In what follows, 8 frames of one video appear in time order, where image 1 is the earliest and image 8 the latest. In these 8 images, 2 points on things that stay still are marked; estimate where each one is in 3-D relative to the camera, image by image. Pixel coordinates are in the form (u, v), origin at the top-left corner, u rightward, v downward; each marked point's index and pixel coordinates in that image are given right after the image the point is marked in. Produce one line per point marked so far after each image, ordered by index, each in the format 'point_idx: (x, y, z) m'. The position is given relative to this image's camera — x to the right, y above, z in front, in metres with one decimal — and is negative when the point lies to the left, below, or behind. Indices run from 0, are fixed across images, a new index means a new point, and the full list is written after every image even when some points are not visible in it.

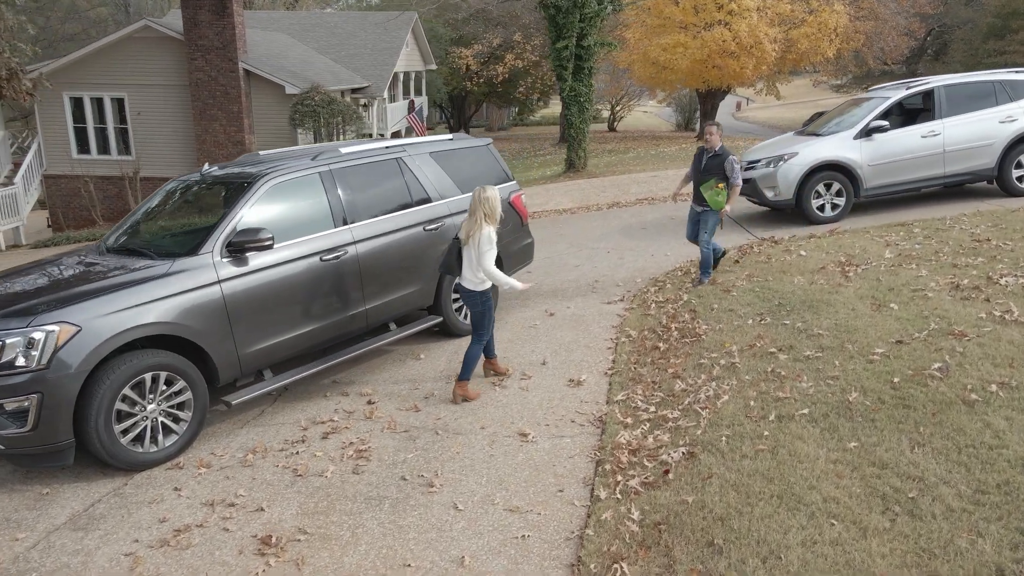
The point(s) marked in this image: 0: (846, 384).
0: (+2.2, -0.6, +4.9) m
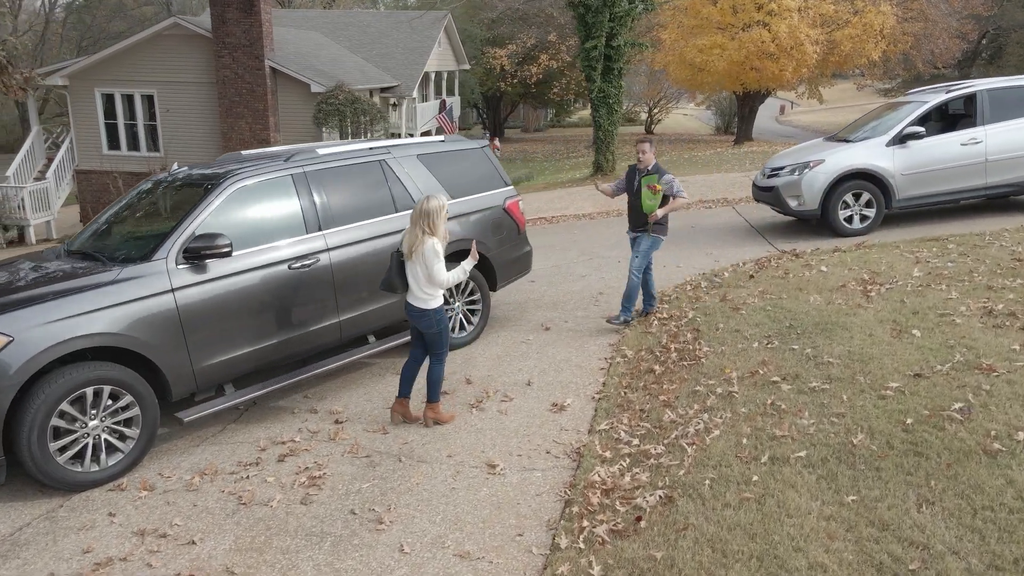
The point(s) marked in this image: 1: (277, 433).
0: (+2.0, -0.8, +4.4) m
1: (-1.7, -1.0, +5.3) m
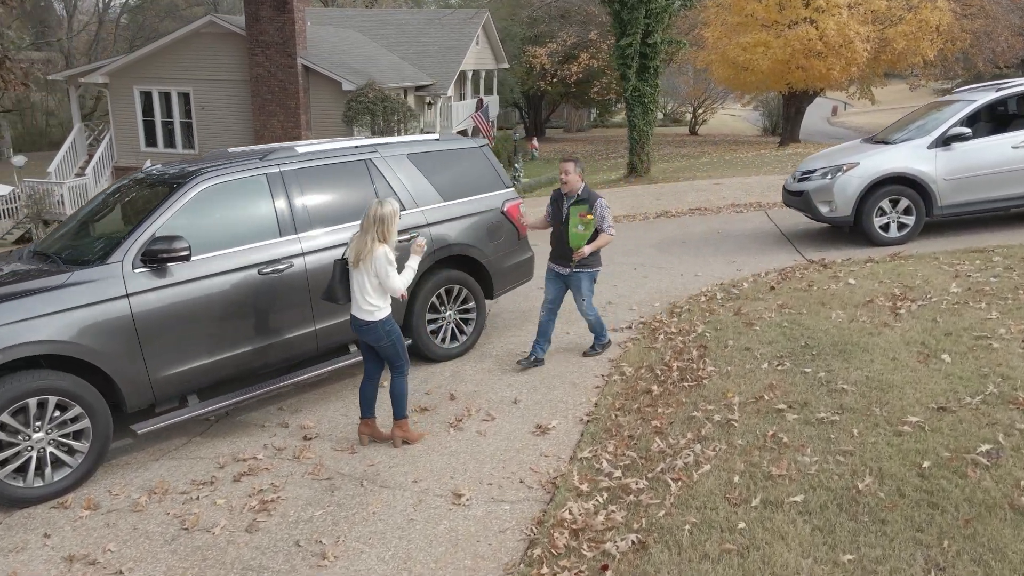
0: (+1.8, -0.9, +3.8) m
1: (-1.8, -1.1, +5.0) m
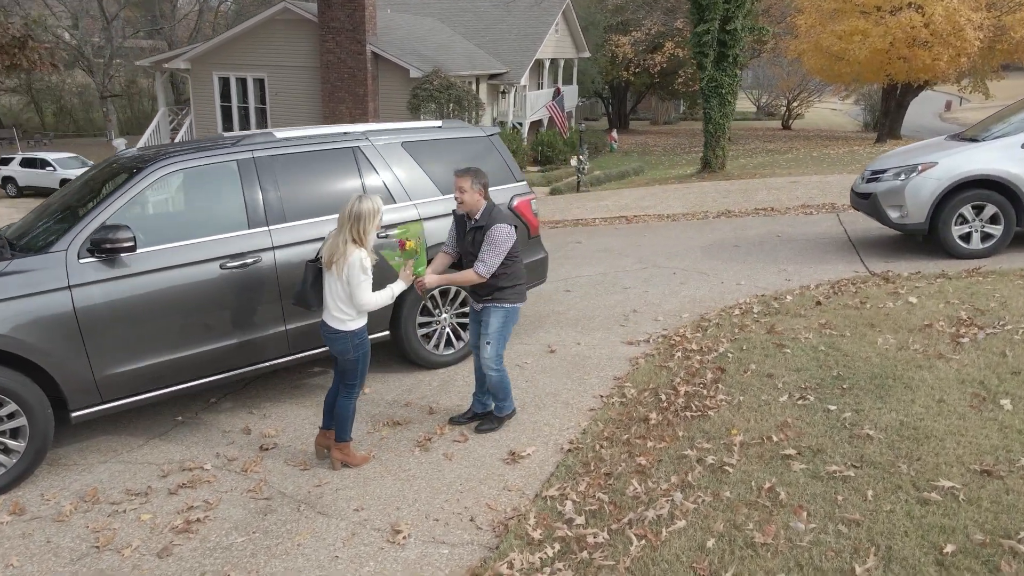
0: (+1.5, -1.0, +3.1) m
1: (-2.0, -1.0, +4.6) m
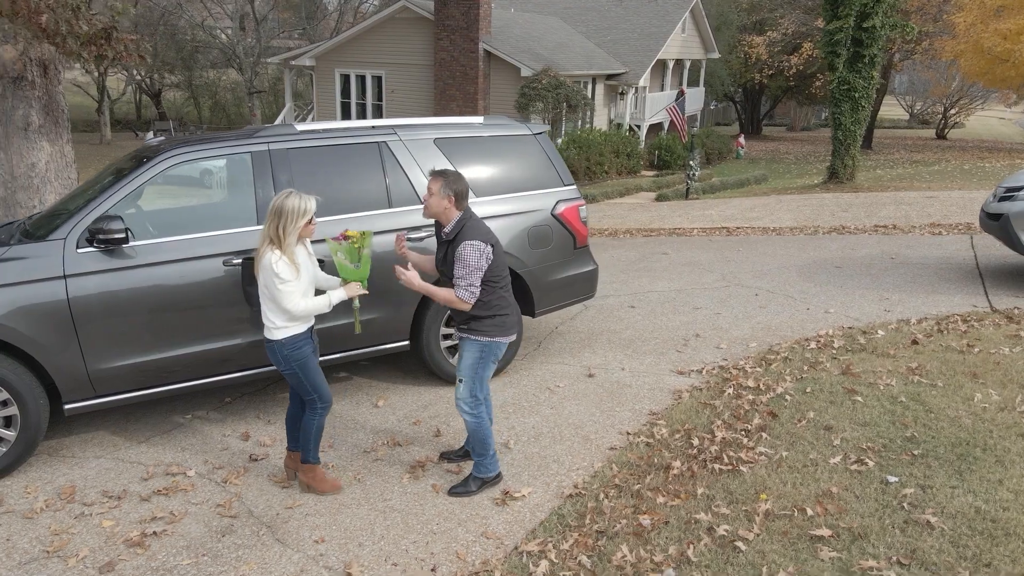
0: (+1.2, -1.2, +2.3) m
1: (-2.0, -1.0, +4.4) m
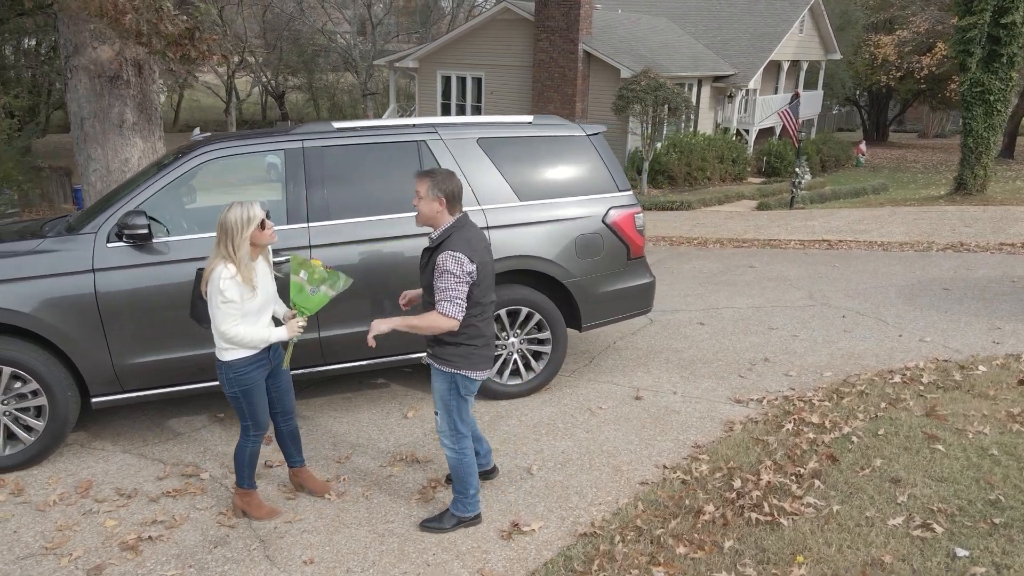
0: (+1.0, -1.3, +1.8) m
1: (-1.8, -1.0, +4.4) m
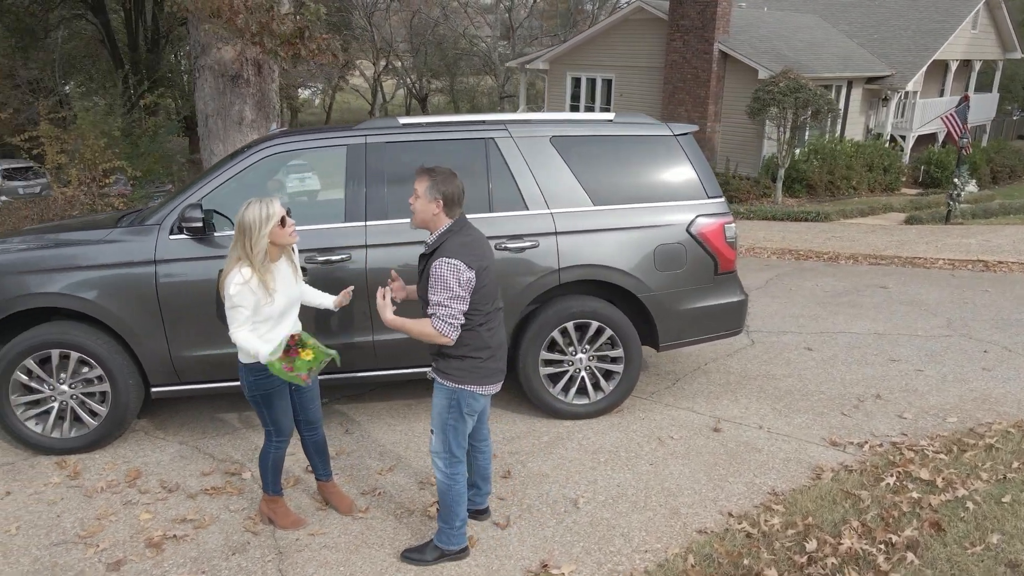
0: (+0.7, -1.4, +1.3) m
1: (-1.5, -1.0, +4.3) m
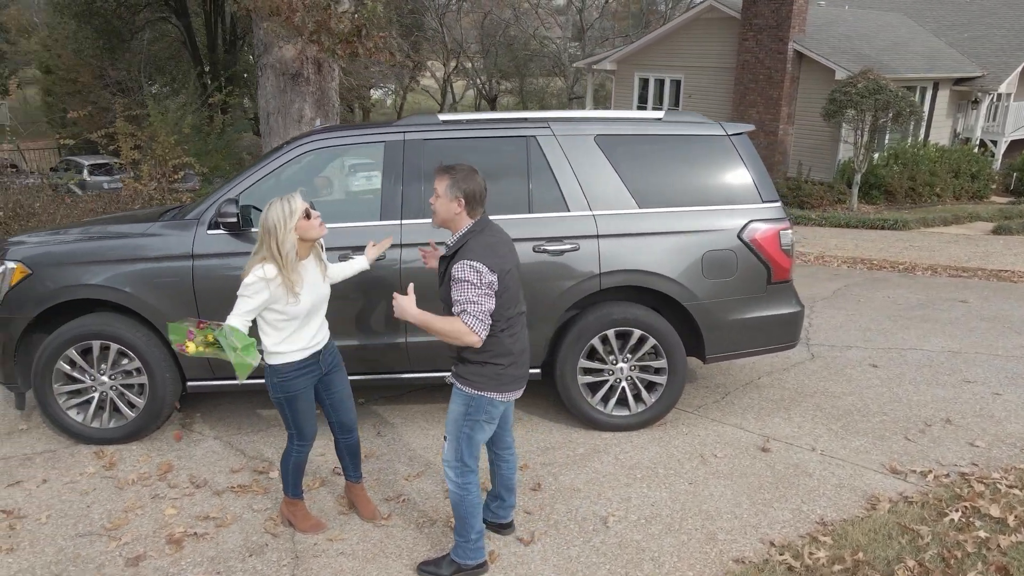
0: (+0.6, -1.4, +1.1) m
1: (-1.3, -1.0, +4.3) m
